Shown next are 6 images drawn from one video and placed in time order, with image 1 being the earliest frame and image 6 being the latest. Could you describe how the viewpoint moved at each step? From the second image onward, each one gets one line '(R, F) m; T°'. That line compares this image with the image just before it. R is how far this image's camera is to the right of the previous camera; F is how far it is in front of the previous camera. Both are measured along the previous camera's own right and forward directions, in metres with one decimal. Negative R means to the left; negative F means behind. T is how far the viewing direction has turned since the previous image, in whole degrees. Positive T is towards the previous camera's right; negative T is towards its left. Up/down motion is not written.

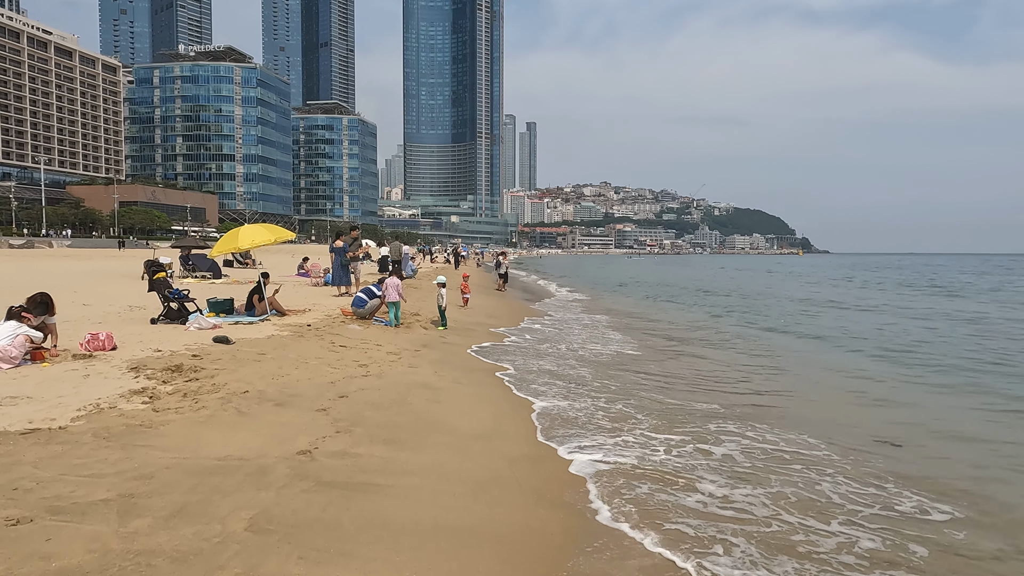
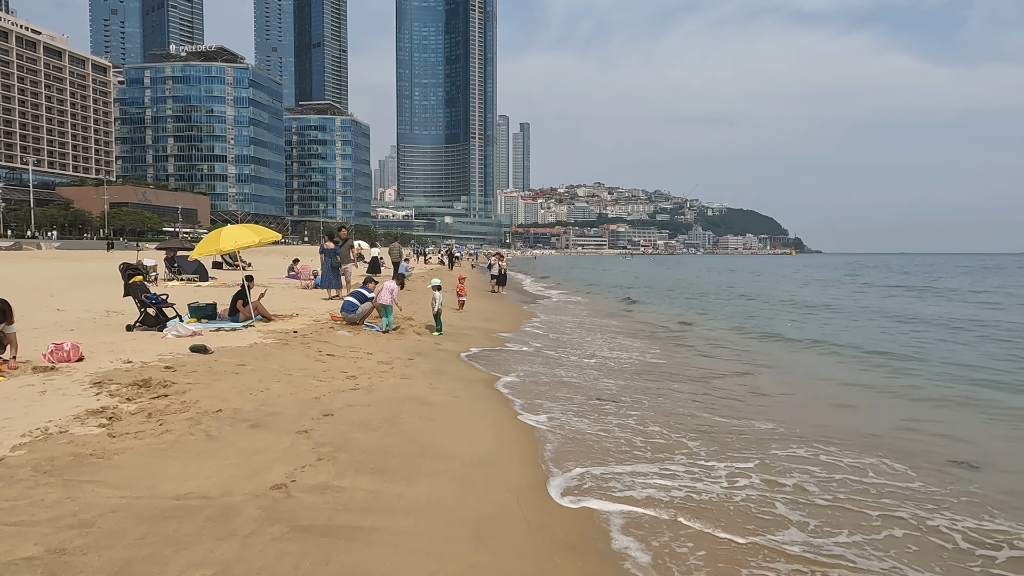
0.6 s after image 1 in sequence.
(-0.1, +0.6) m; +1°
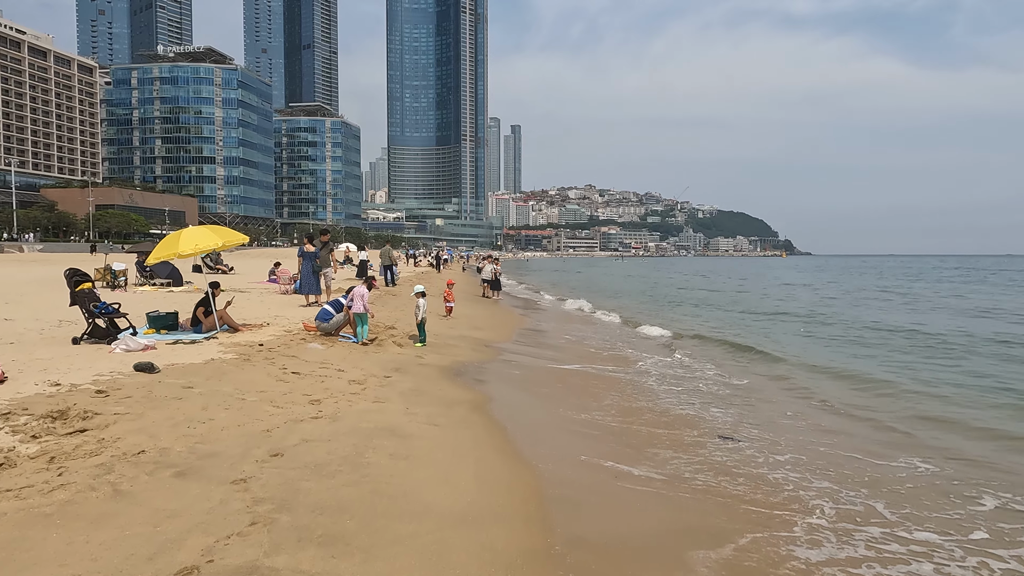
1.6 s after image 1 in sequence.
(0.0, +1.0) m; +1°
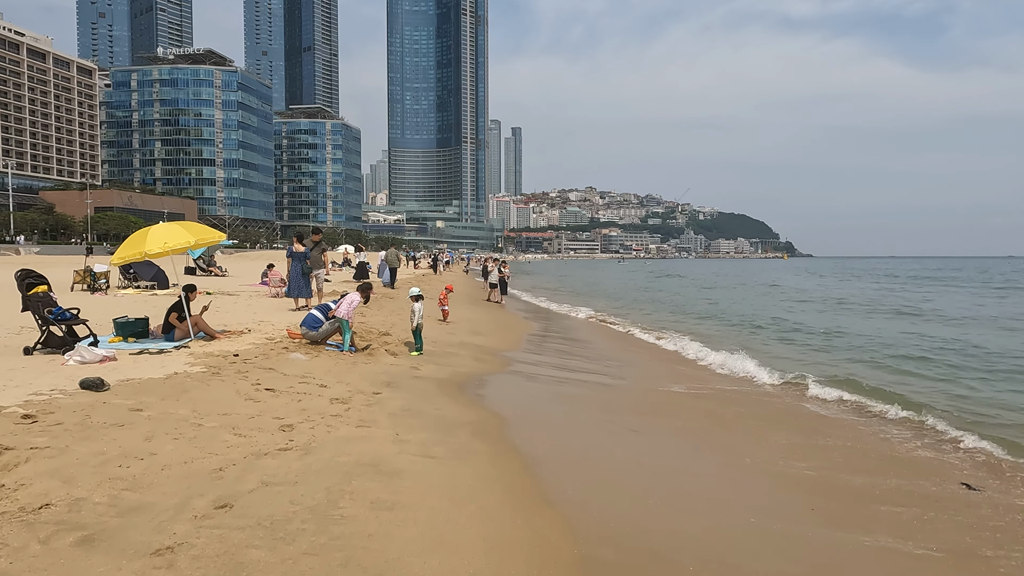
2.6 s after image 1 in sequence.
(-0.1, +1.1) m; 0°
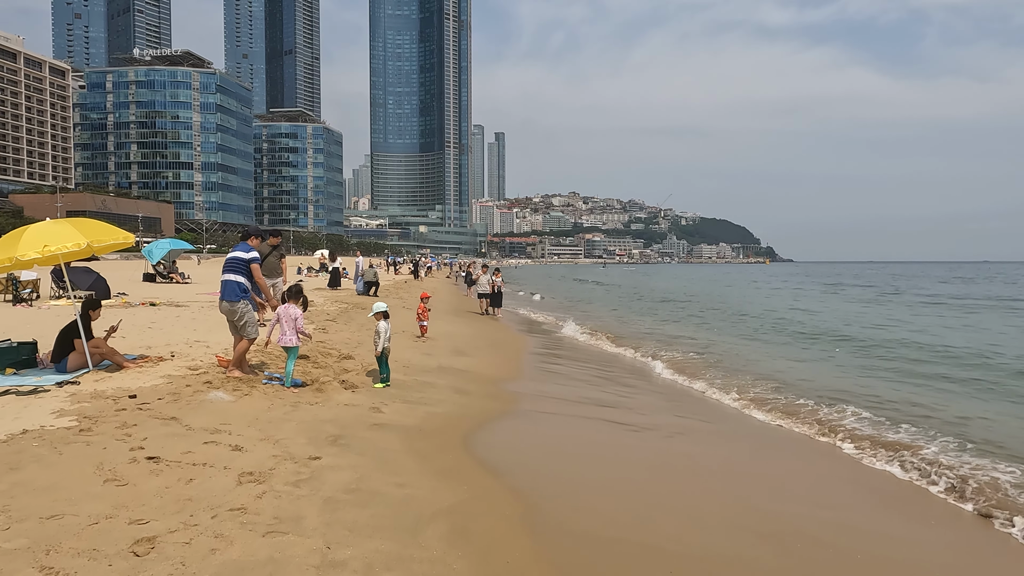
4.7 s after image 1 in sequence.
(-0.1, +2.1) m; +2°
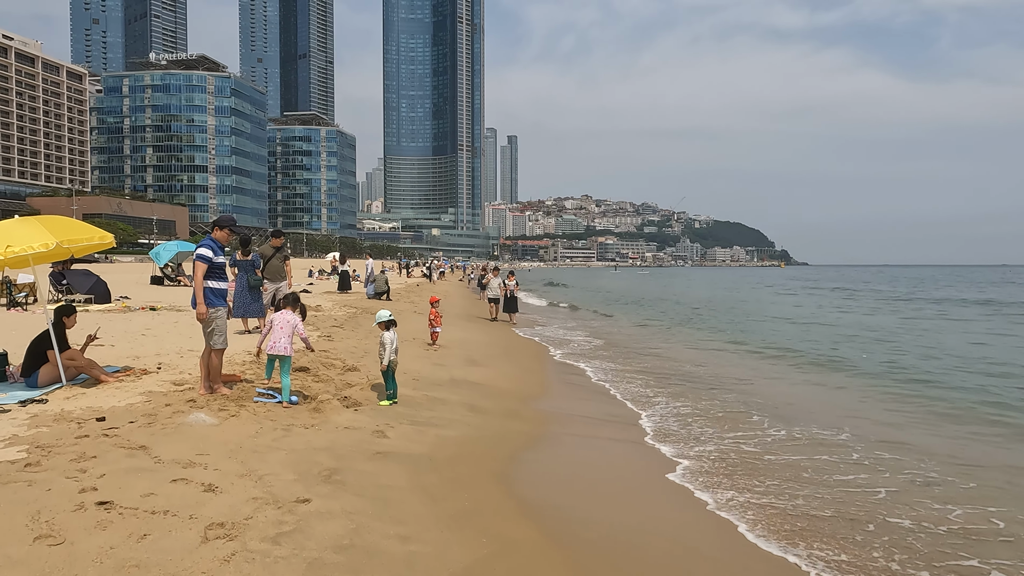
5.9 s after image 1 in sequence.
(-0.1, +0.9) m; -1°
